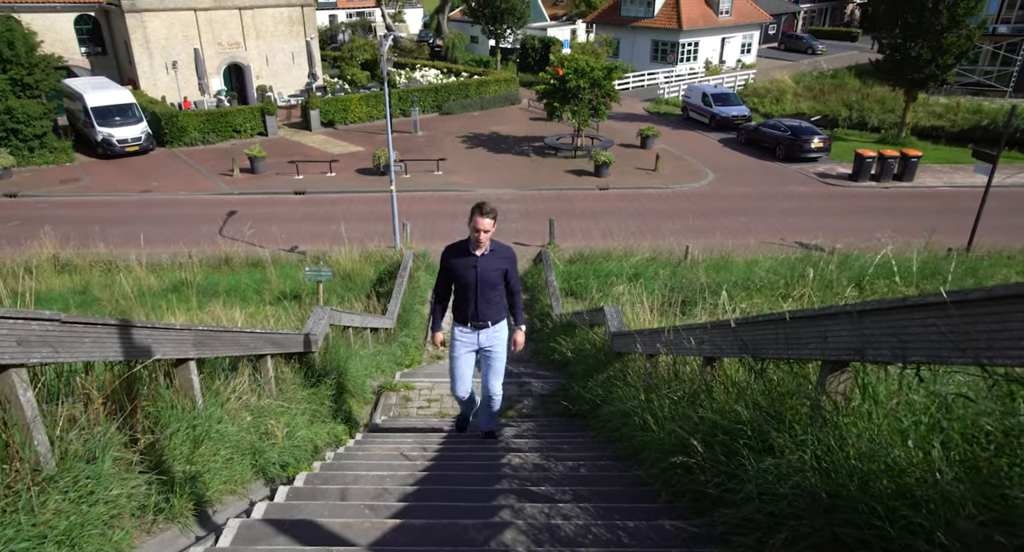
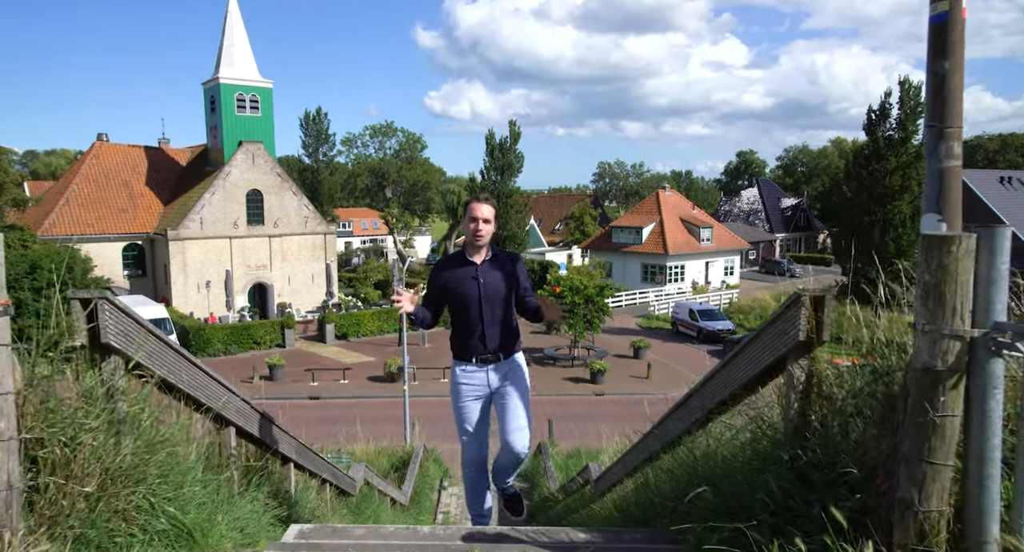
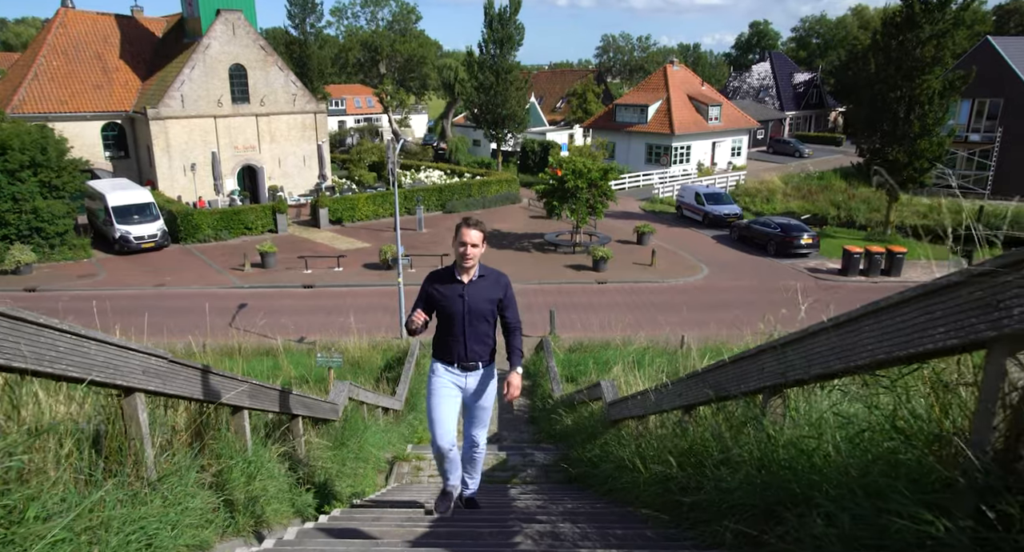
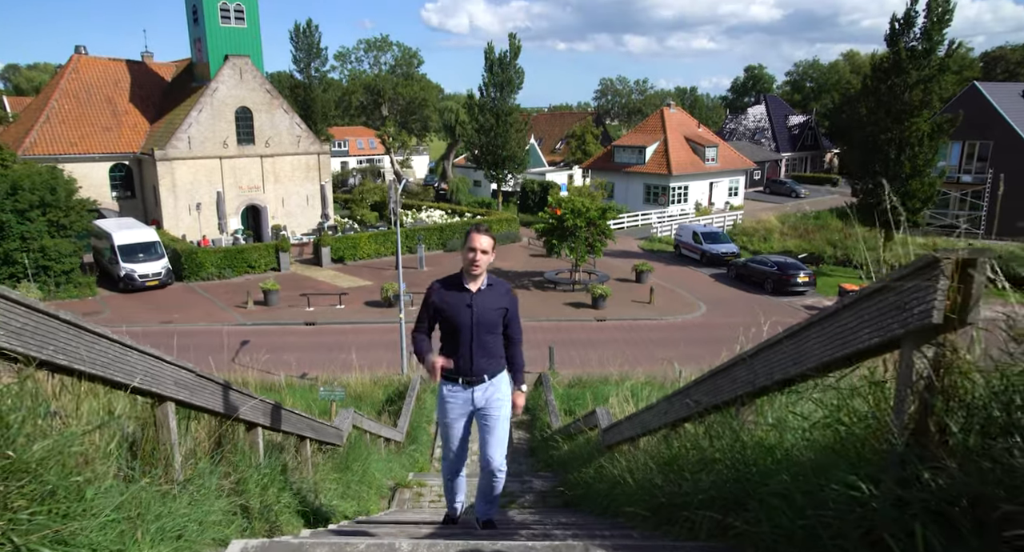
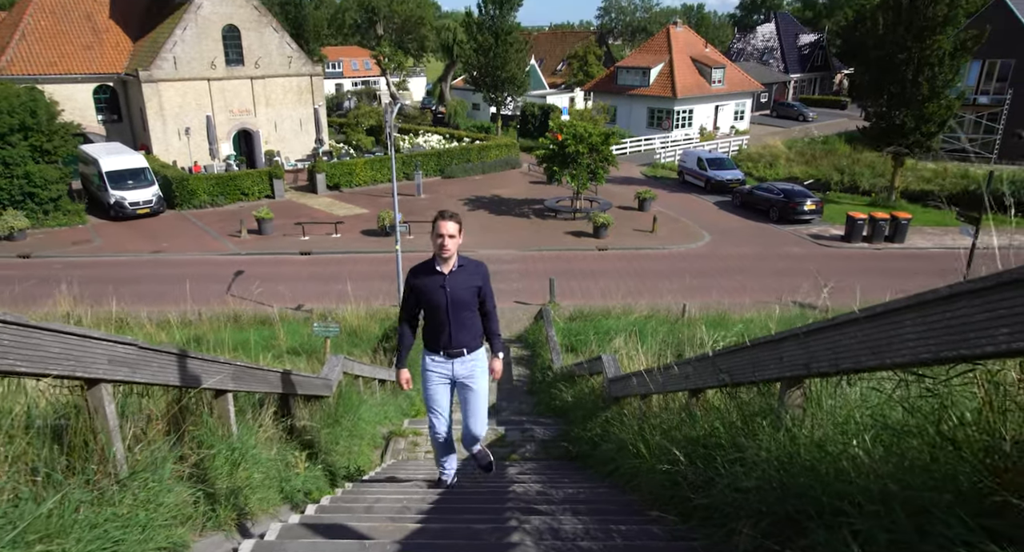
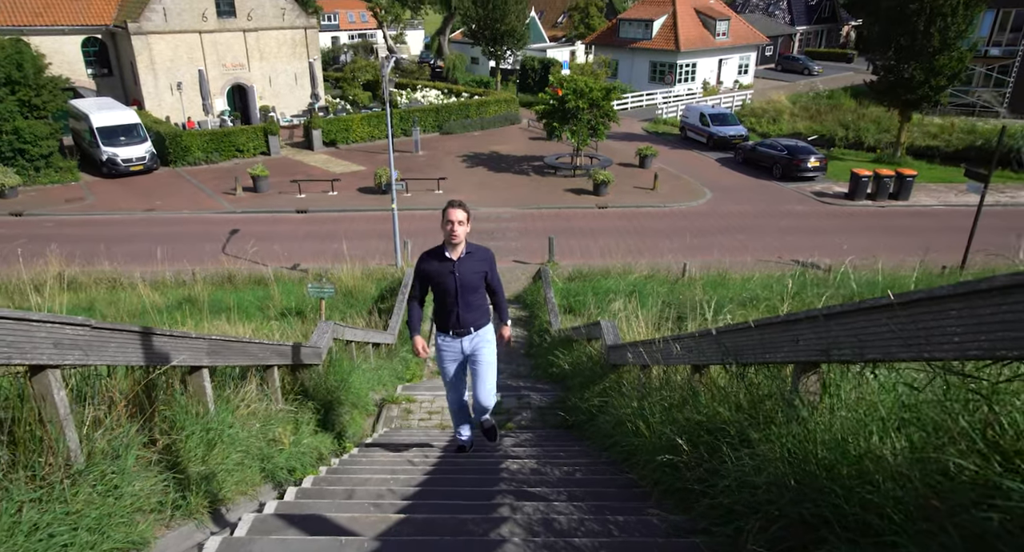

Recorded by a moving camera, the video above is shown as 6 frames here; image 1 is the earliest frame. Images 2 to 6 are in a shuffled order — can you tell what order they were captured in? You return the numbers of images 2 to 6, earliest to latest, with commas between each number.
6, 5, 3, 4, 2
